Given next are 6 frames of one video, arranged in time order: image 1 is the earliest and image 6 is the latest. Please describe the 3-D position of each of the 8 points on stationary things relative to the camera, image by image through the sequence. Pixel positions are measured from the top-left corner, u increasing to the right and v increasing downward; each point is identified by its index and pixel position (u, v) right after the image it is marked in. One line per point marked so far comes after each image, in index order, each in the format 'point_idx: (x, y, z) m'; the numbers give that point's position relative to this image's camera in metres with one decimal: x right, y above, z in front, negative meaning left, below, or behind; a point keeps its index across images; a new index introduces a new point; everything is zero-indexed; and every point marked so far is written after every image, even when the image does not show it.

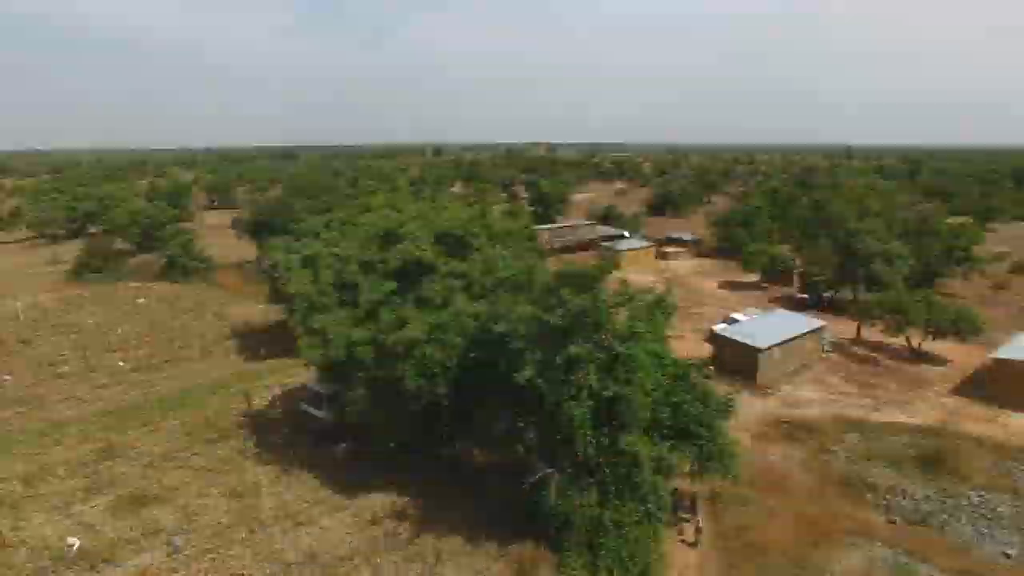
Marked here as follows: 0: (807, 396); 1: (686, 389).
0: (+8.8, -3.2, +18.8) m
1: (+3.5, -2.0, +12.2) m
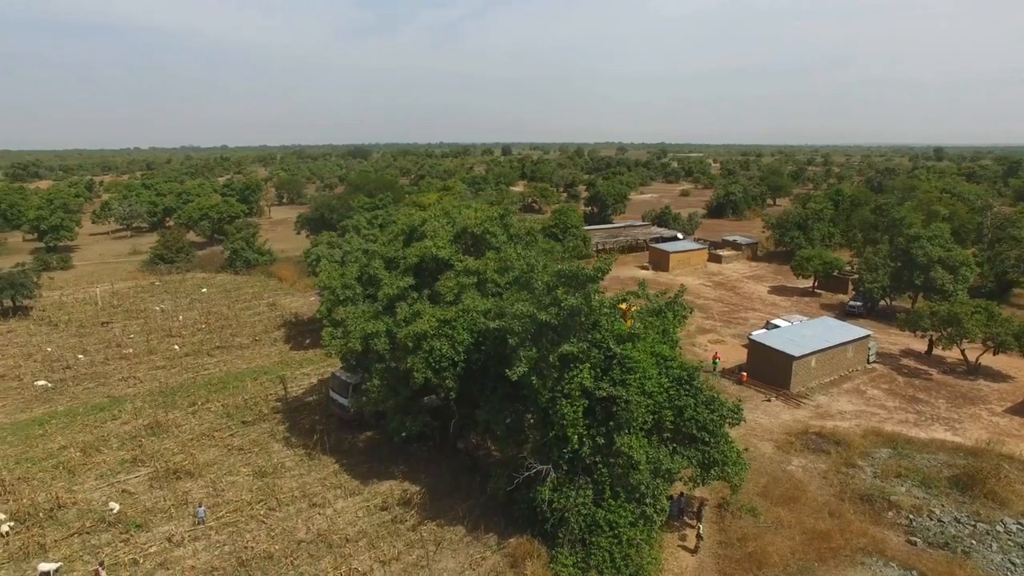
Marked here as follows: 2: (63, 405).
0: (+9.4, -3.4, +18.1) m
1: (+3.5, -2.0, +12.0) m
2: (-13.4, -3.5, +18.7) m
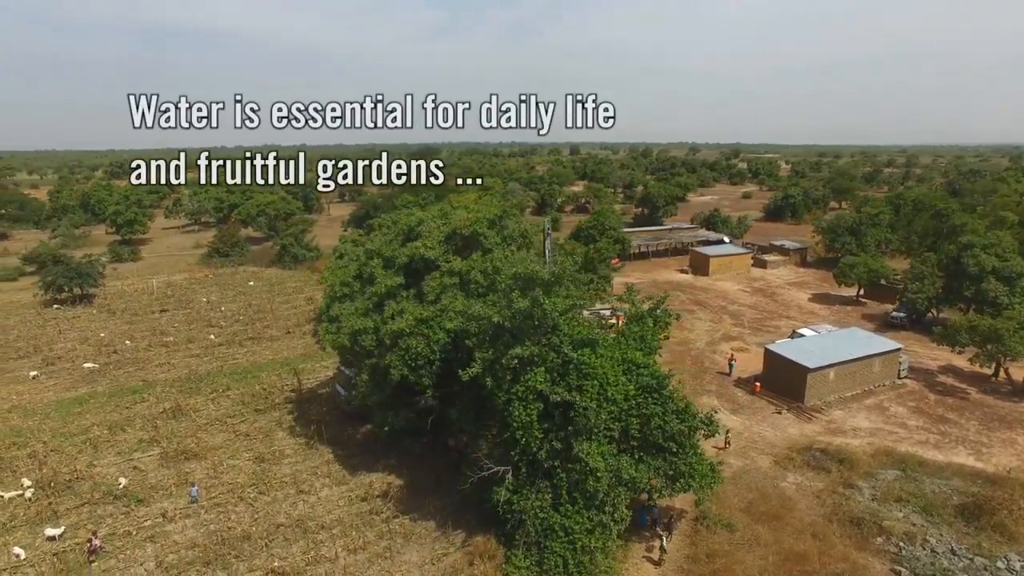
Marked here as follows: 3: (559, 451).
0: (+9.3, -3.7, +17.1) m
1: (+2.8, -2.1, +11.8) m
2: (-13.2, -3.2, +20.3) m
3: (+0.8, -2.9, +11.3) m
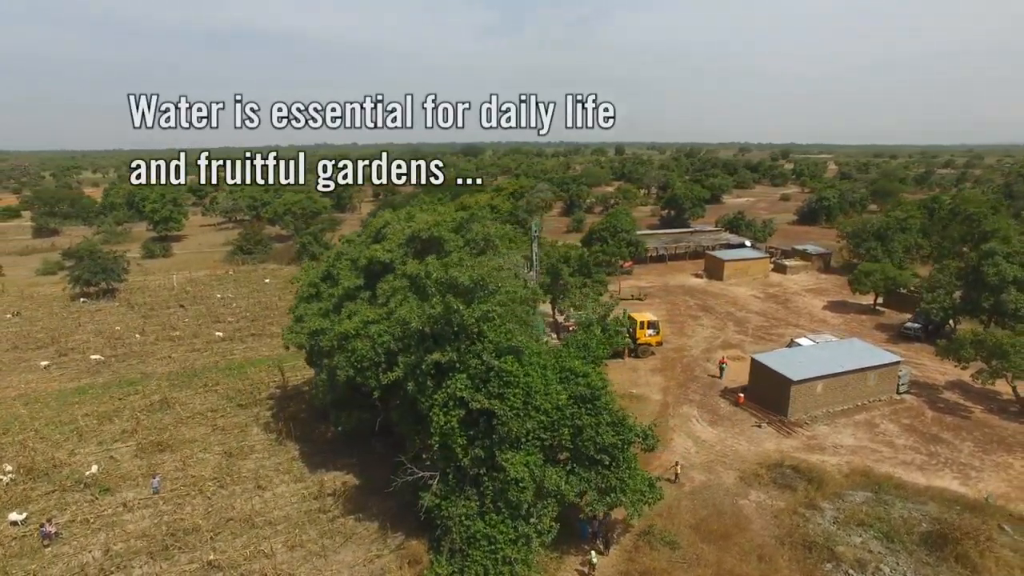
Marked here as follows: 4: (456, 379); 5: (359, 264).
0: (+8.4, -4.0, +16.2) m
1: (+1.5, -2.3, +11.5) m
2: (-13.8, -3.0, +21.3) m
3: (-0.5, -3.0, +11.1) m
4: (-0.9, -1.6, +10.9) m
5: (-3.7, +0.6, +15.3) m
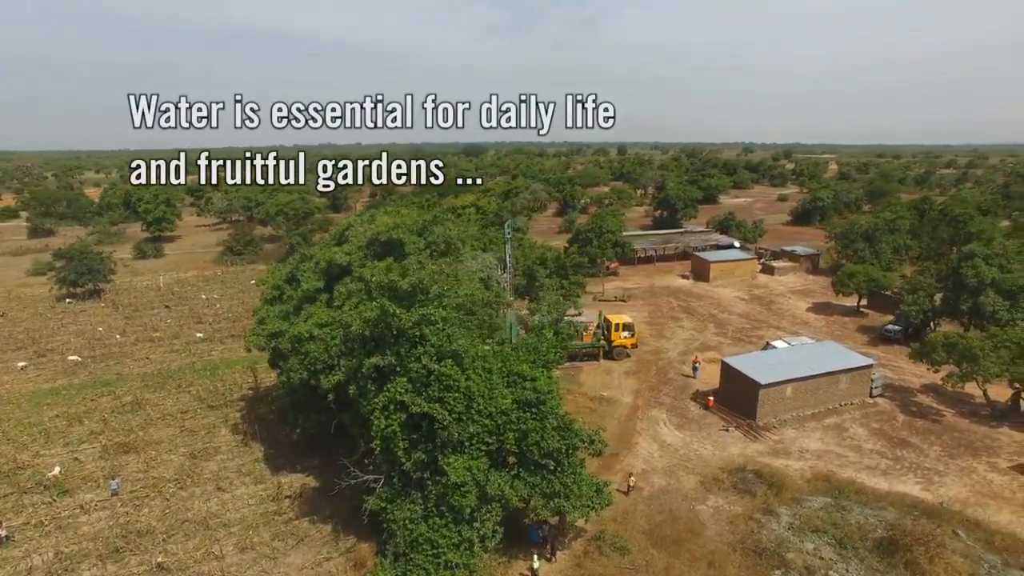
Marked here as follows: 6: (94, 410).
0: (+7.5, -4.0, +16.0) m
1: (+0.5, -2.3, +11.4) m
2: (-14.7, -3.0, +21.4) m
3: (-1.5, -3.1, +11.0) m
4: (-1.9, -1.7, +10.9) m
5: (-4.6, +0.5, +15.3) m
6: (-12.5, -3.7, +18.8) m
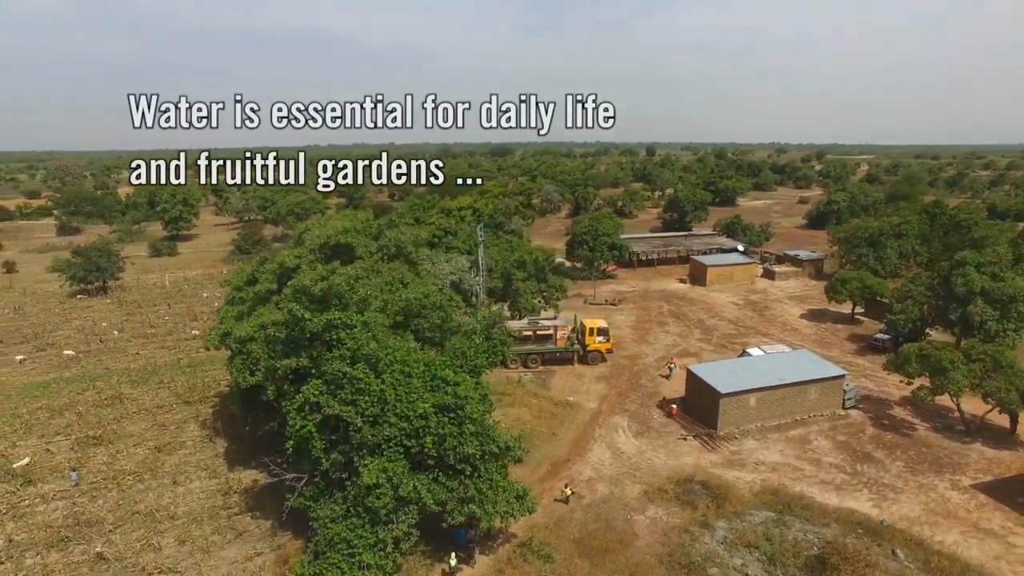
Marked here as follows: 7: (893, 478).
0: (+6.2, -4.2, +15.7) m
1: (-1.0, -2.4, +11.4) m
2: (-15.6, -3.0, +22.2) m
3: (-3.0, -3.1, +11.1) m
4: (-3.4, -1.7, +11.0) m
5: (-5.8, +0.5, +15.5) m
6: (-13.6, -3.6, +19.5) m
7: (+8.8, -4.4, +14.6) m
